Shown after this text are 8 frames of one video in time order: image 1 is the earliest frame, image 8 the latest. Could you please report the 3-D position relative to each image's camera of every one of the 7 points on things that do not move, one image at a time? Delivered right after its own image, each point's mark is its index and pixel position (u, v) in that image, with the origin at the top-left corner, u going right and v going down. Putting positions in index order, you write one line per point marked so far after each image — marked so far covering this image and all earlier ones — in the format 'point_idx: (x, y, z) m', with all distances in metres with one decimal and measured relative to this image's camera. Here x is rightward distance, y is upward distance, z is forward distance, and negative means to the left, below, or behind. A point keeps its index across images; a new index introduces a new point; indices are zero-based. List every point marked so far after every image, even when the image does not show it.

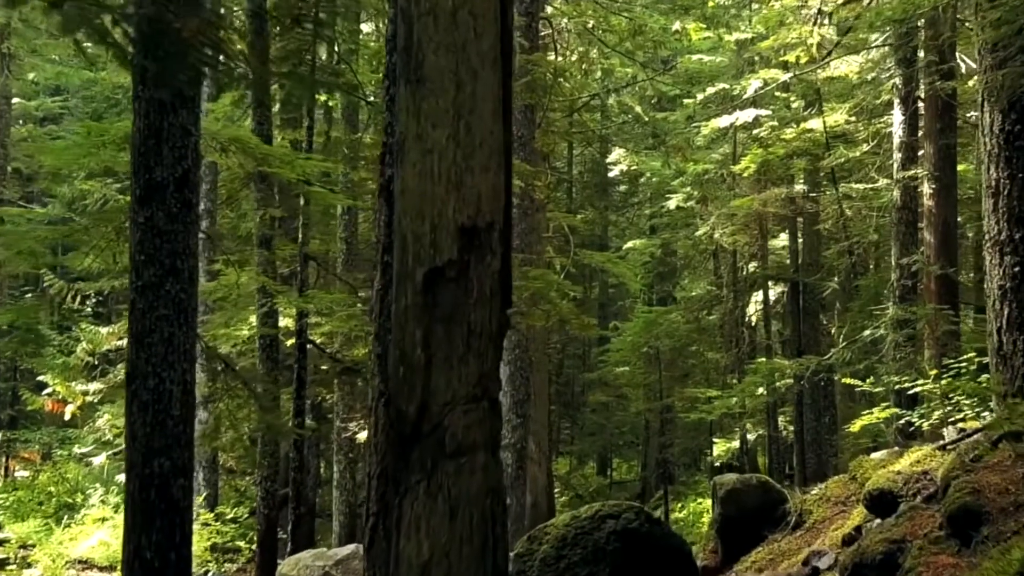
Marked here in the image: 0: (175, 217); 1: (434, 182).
0: (-2.2, +0.5, +5.6) m
1: (-0.3, +0.4, +2.9) m
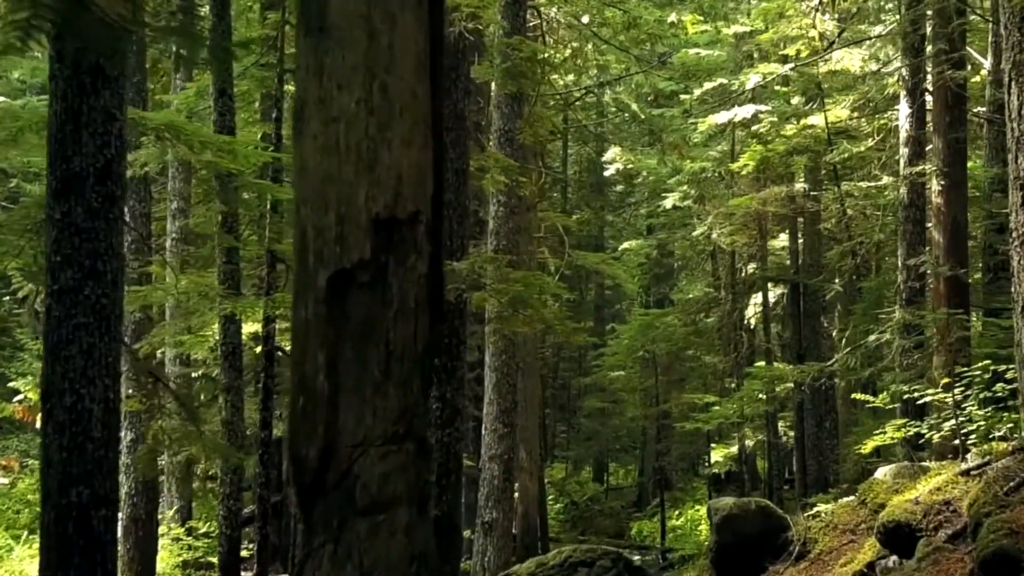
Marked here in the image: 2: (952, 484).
0: (-2.4, +0.4, +4.9) m
1: (-0.5, +0.3, +2.3) m
2: (+3.5, -1.6, +6.6) m
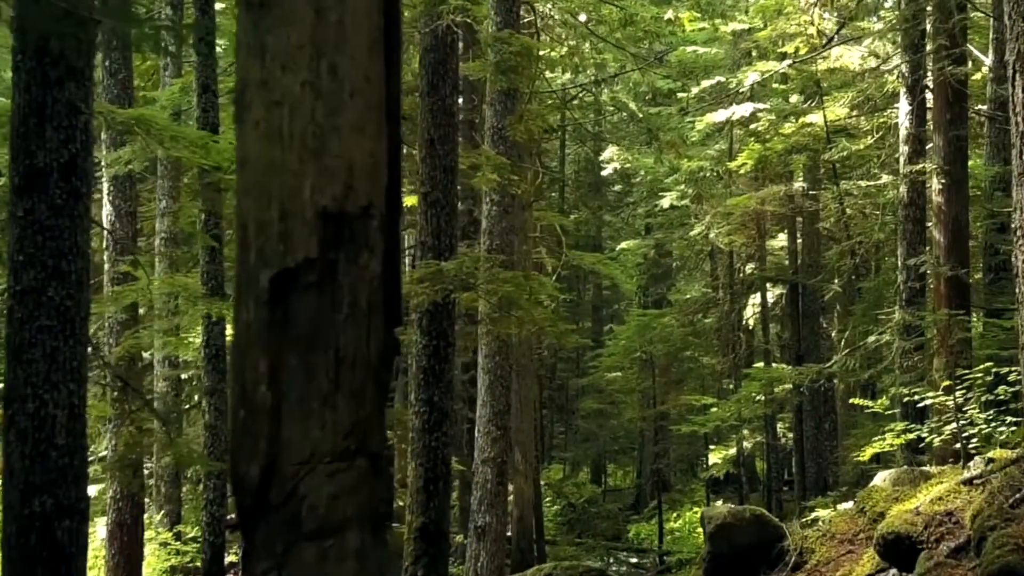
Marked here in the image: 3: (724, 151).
0: (-2.5, +0.4, +4.7) m
1: (-0.6, +0.3, +2.1) m
2: (+3.4, -1.6, +6.4) m
3: (+4.7, +3.0, +18.7) m
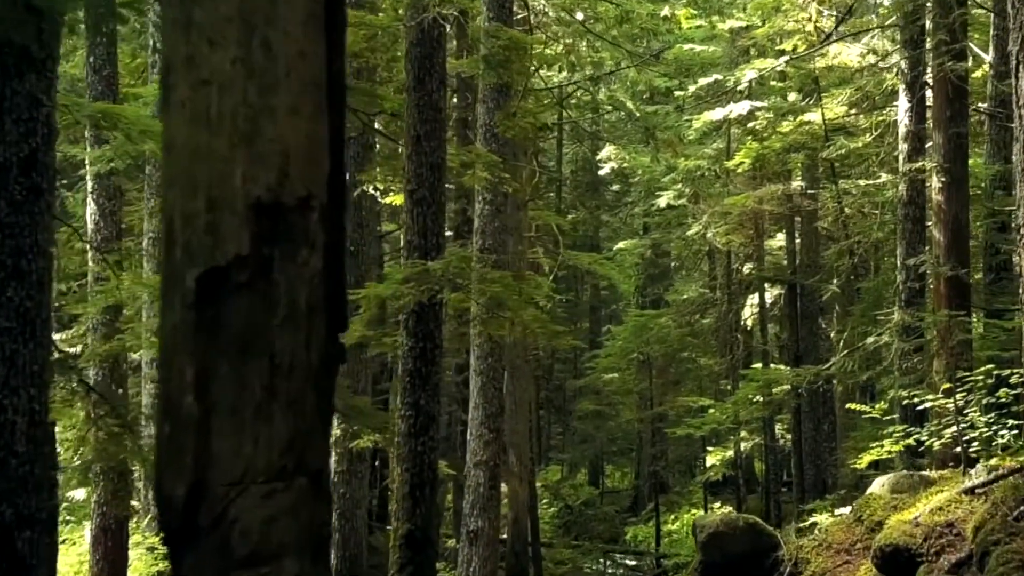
0: (-2.6, +0.4, +4.5) m
1: (-0.7, +0.3, +1.8) m
2: (+3.3, -1.6, +6.2) m
3: (+4.6, +3.0, +18.5) m
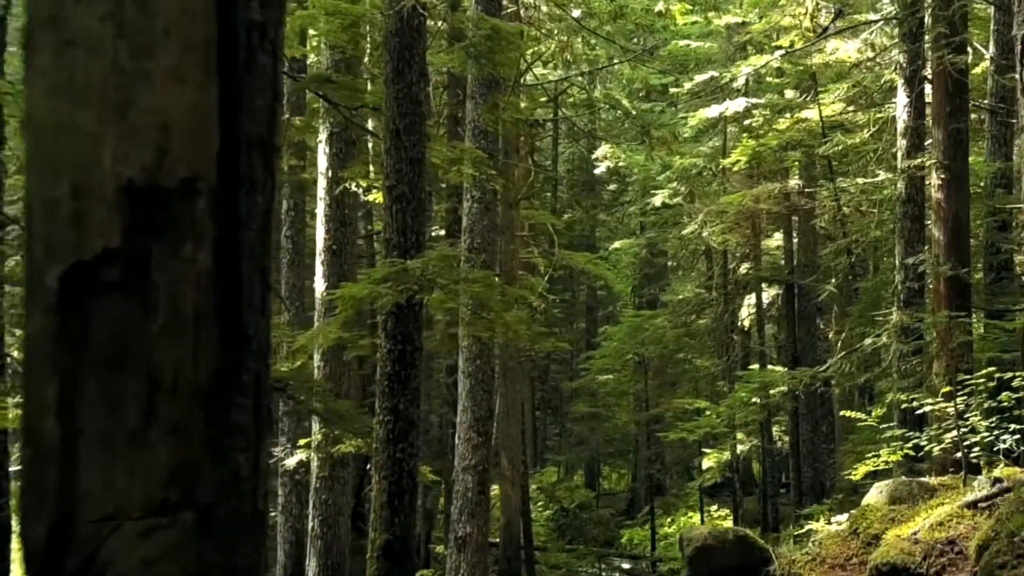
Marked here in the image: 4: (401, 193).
0: (-2.8, +0.4, +4.2) m
1: (-0.8, +0.3, +1.6) m
2: (+3.1, -1.6, +5.9) m
3: (+4.4, +3.0, +18.2) m
4: (-1.0, +0.8, +7.3) m
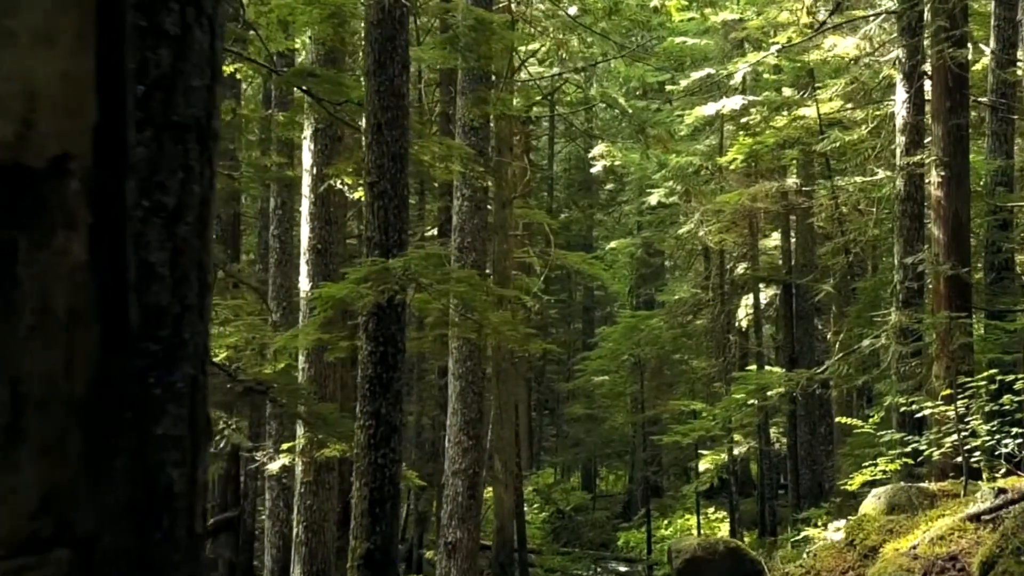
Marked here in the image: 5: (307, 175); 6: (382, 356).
0: (-2.9, +0.4, +4.0) m
1: (-0.9, +0.3, +1.3) m
2: (+3.0, -1.6, +5.7) m
3: (+4.3, +3.0, +18.0) m
4: (-1.1, +0.8, +7.1) m
5: (-2.4, +1.3, +9.9) m
6: (-1.1, -0.6, +7.1) m
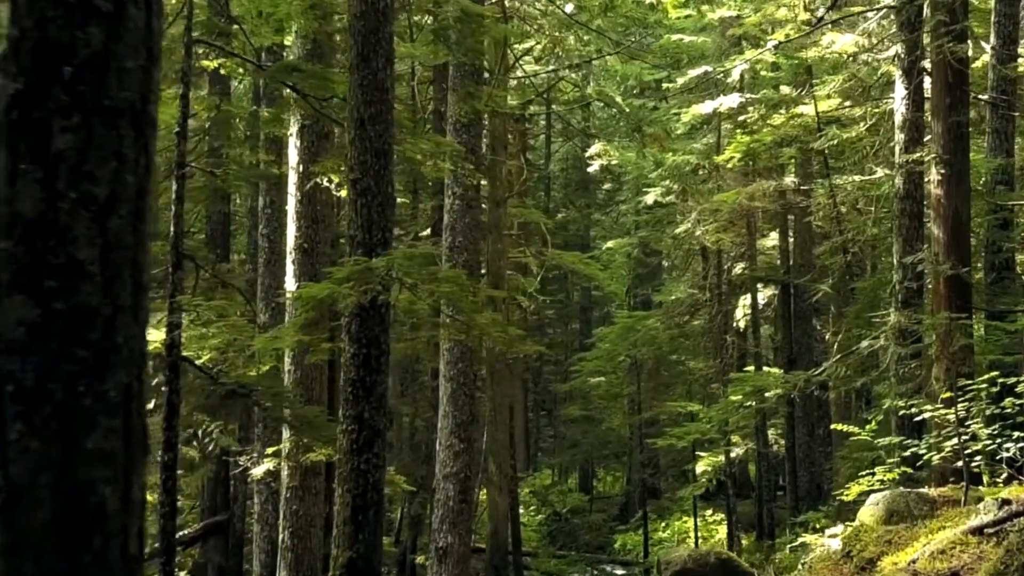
0: (-3.0, +0.4, +3.8) m
1: (-1.0, +0.3, +1.1) m
2: (+2.9, -1.6, +5.5) m
3: (+4.2, +3.0, +17.8) m
4: (-1.2, +0.8, +6.9) m
5: (-2.5, +1.3, +9.7) m
6: (-1.2, -0.6, +6.8) m
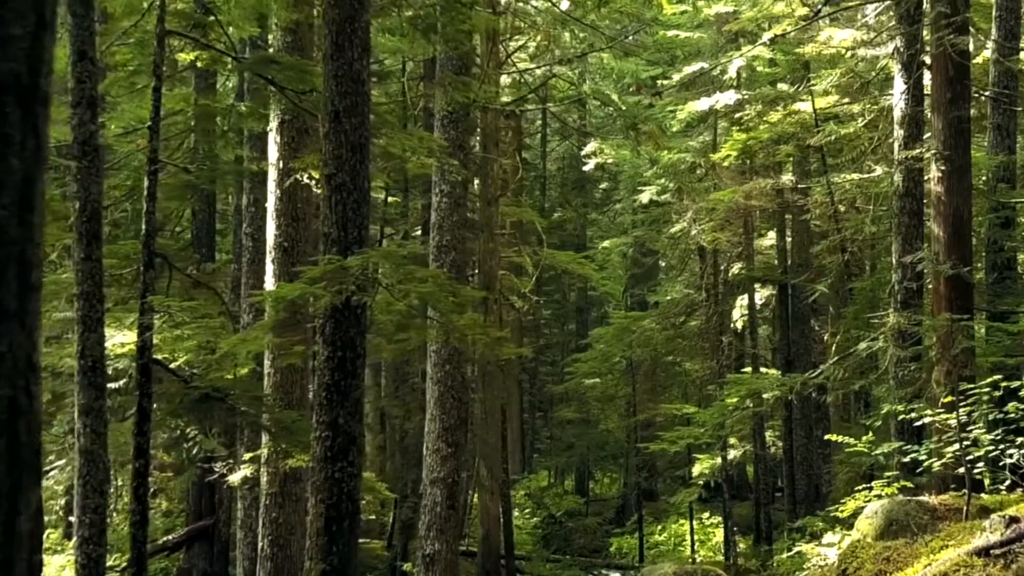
0: (-3.1, +0.4, +3.5) m
1: (-1.1, +0.3, +0.8) m
2: (+2.7, -1.6, +5.2) m
3: (+4.0, +3.0, +17.5) m
4: (-1.3, +0.8, +6.6) m
5: (-2.6, +1.3, +9.4) m
6: (-1.3, -0.6, +6.5) m
